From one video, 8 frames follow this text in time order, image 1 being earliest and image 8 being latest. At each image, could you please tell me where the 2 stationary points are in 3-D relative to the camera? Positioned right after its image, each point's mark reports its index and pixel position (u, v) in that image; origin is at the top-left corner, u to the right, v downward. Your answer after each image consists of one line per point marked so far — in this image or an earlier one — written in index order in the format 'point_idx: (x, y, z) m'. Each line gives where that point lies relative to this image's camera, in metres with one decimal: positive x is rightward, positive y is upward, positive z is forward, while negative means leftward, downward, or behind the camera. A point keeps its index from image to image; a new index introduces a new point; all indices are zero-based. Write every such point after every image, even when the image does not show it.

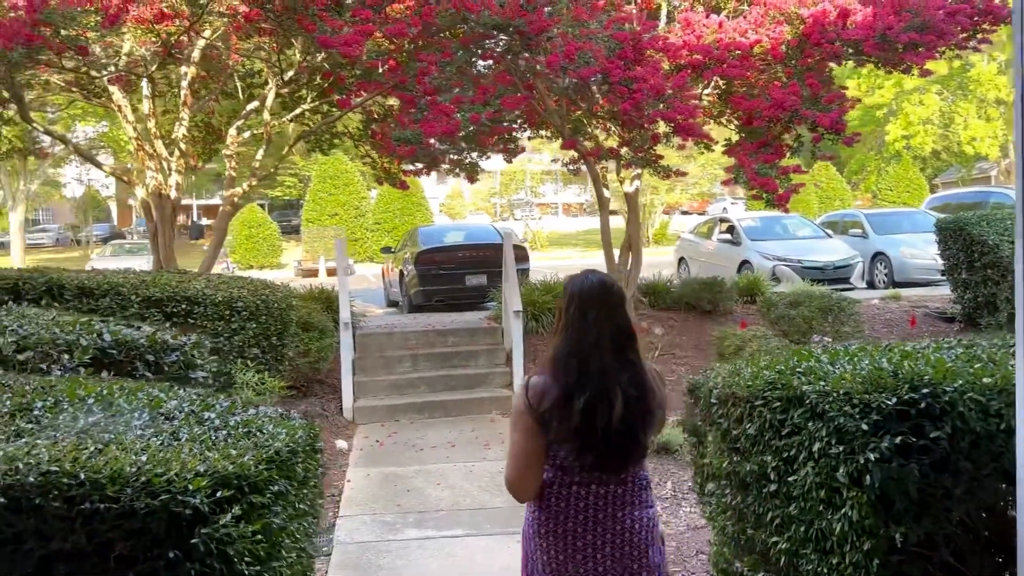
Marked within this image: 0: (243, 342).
0: (-2.0, -0.4, +6.3) m
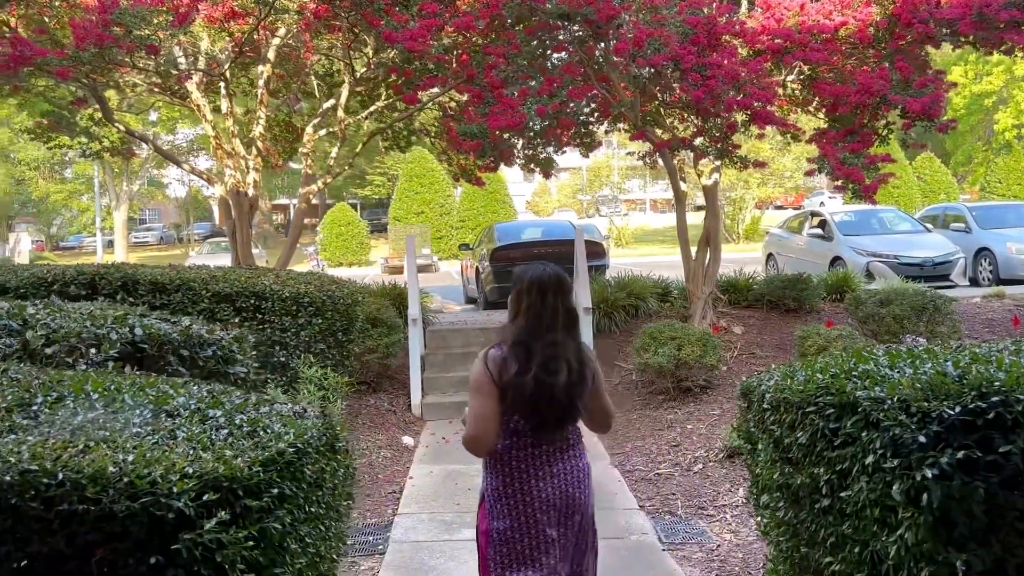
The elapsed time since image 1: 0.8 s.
0: (-1.5, -0.4, +6.4) m
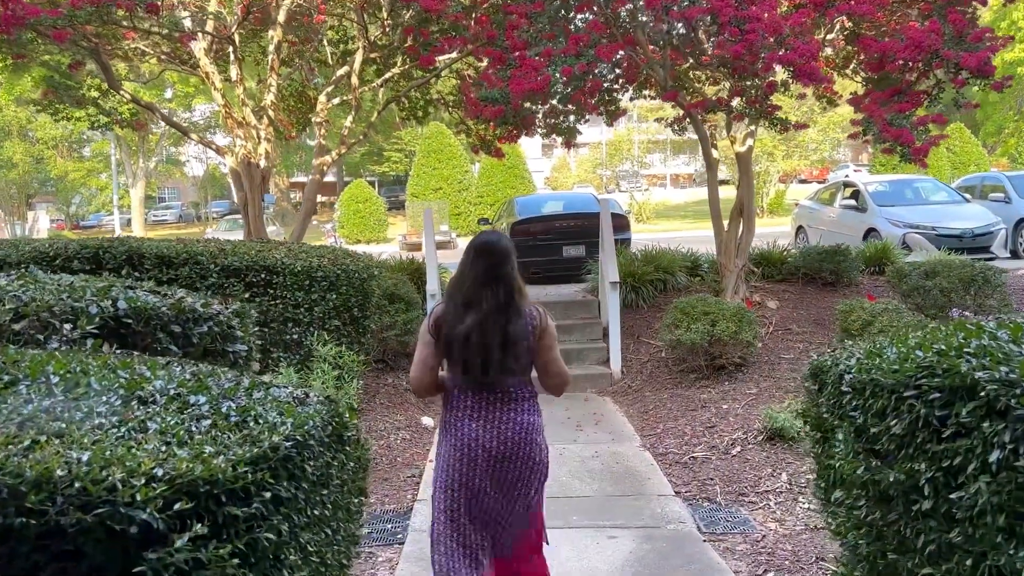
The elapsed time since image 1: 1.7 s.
0: (-1.3, -0.2, +6.0) m
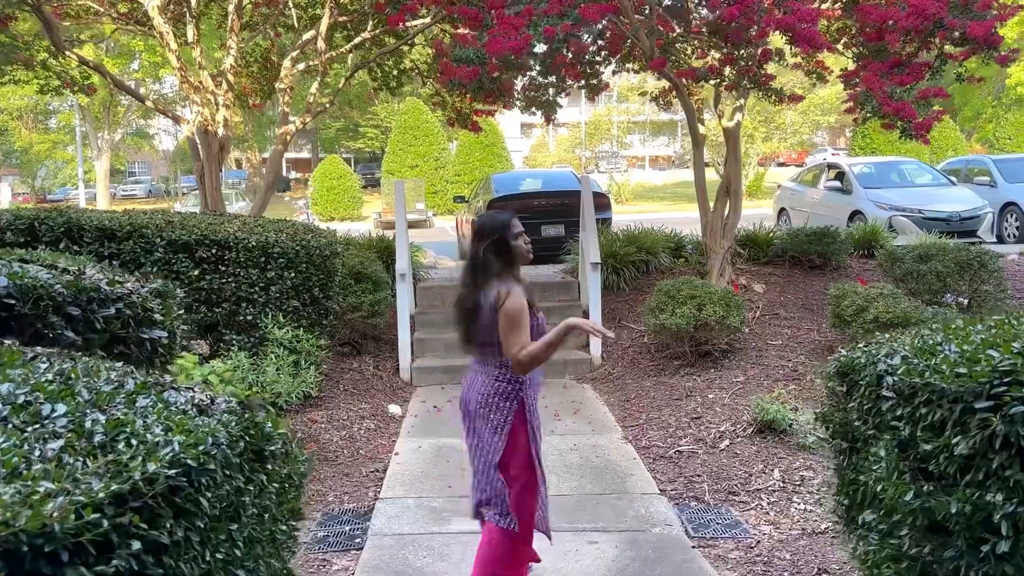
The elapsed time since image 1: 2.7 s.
0: (-1.5, 0.0, +5.6) m
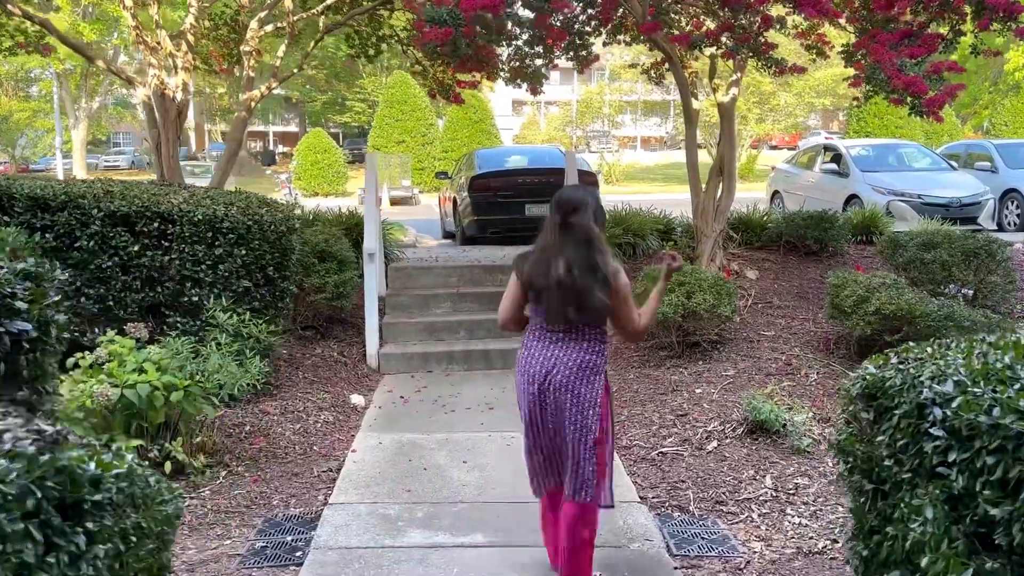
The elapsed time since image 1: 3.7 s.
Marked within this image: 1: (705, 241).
0: (-1.7, +0.1, +5.1) m
1: (+1.7, +0.4, +7.3) m
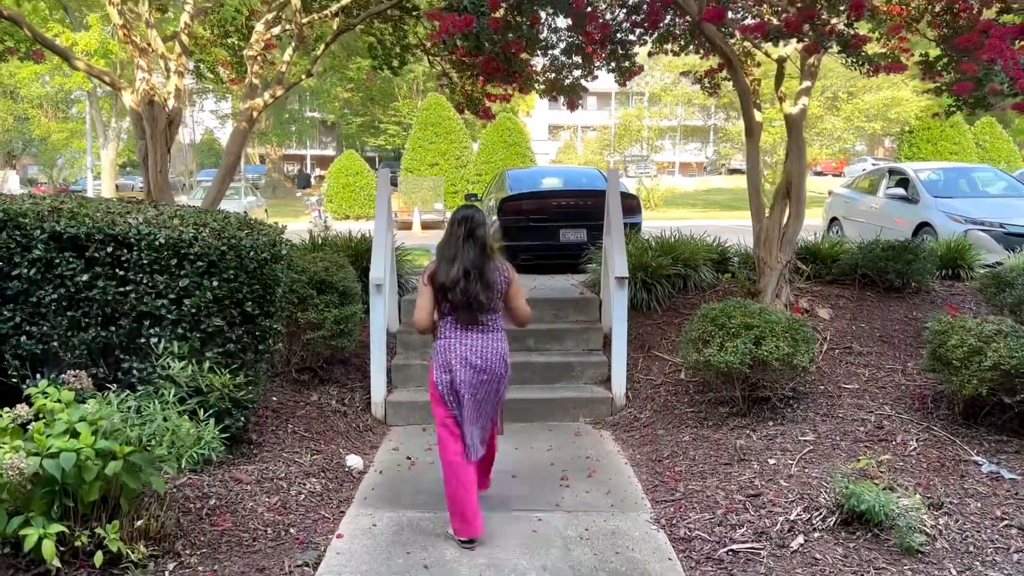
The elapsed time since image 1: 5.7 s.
0: (-1.5, -0.1, +4.2) m
1: (+1.9, +0.1, +6.3) m
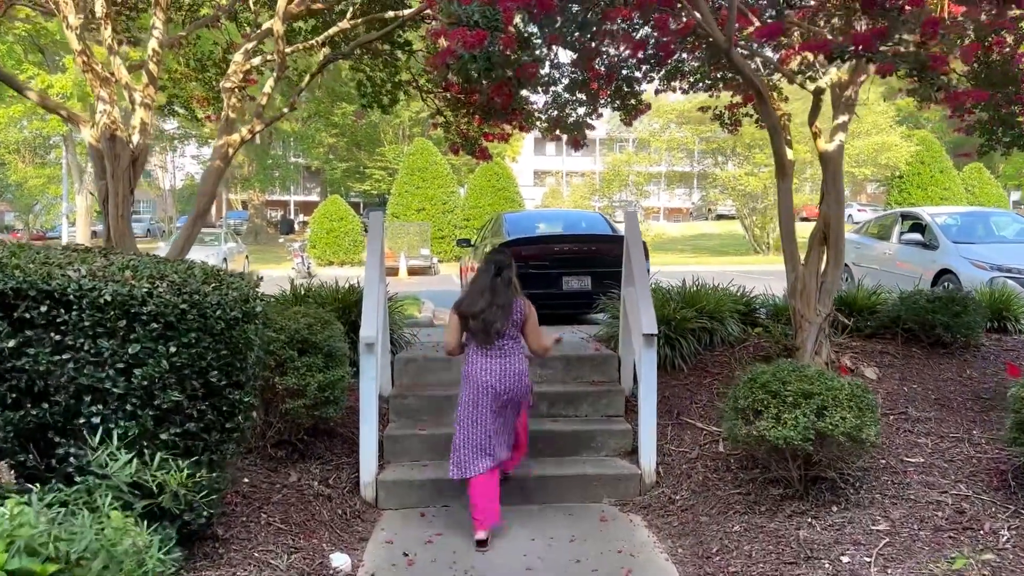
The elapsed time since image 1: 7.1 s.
0: (-1.4, -0.4, +3.4) m
1: (+2.0, -0.3, +5.6) m
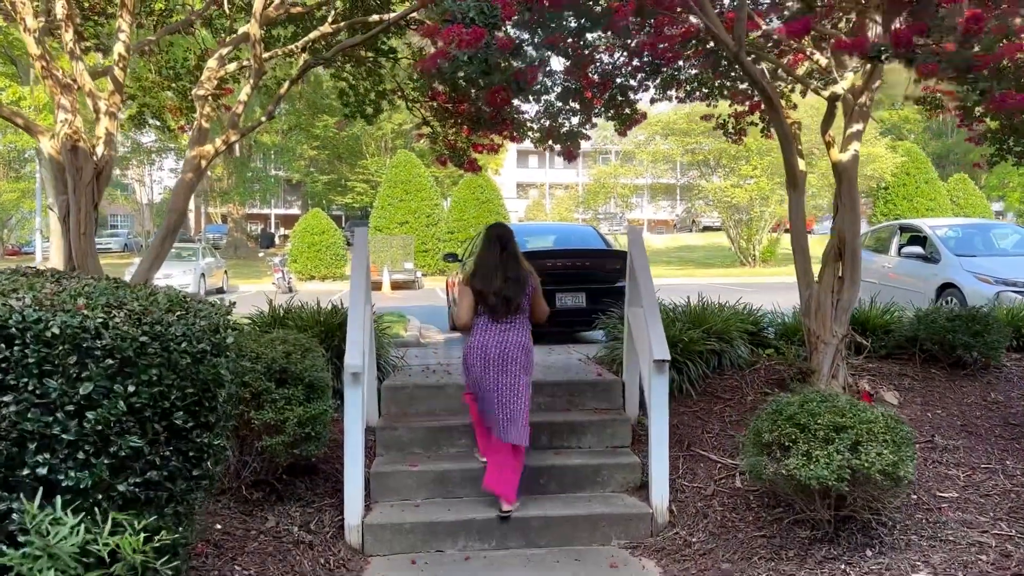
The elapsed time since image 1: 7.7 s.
0: (-1.4, -0.5, +3.0) m
1: (+1.9, -0.4, +5.3) m
